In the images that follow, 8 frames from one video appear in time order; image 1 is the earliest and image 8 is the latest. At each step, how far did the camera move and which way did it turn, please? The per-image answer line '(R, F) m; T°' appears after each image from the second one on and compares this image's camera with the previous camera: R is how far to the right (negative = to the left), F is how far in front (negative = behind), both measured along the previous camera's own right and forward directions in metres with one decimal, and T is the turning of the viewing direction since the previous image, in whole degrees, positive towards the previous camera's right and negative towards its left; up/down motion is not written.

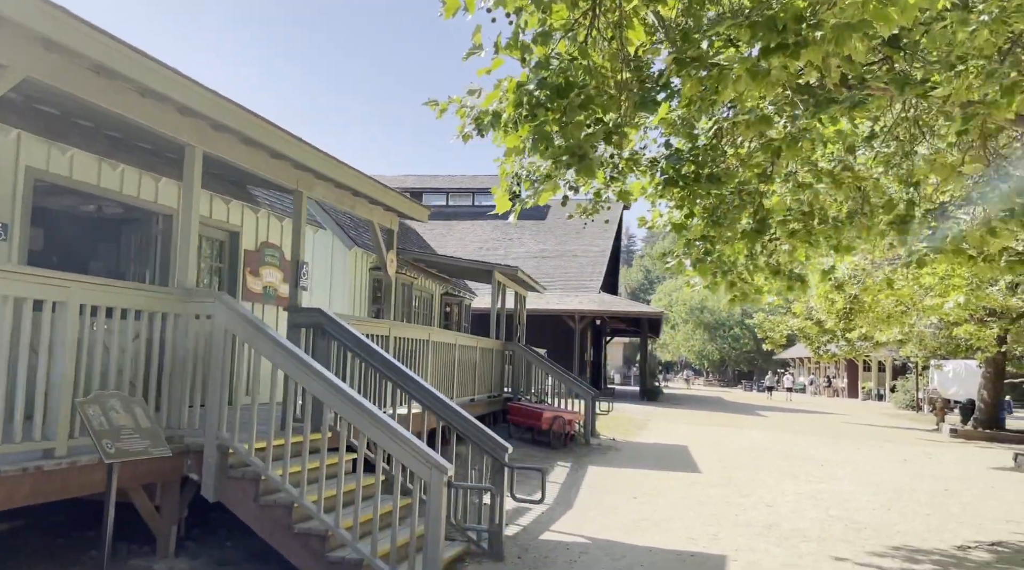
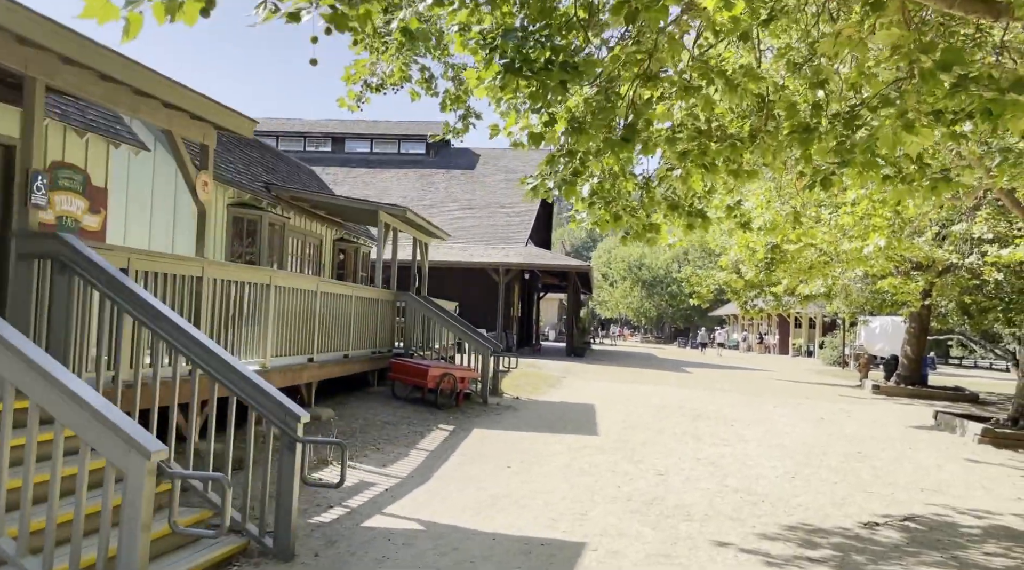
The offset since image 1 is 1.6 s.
(+0.9, +1.5) m; +4°
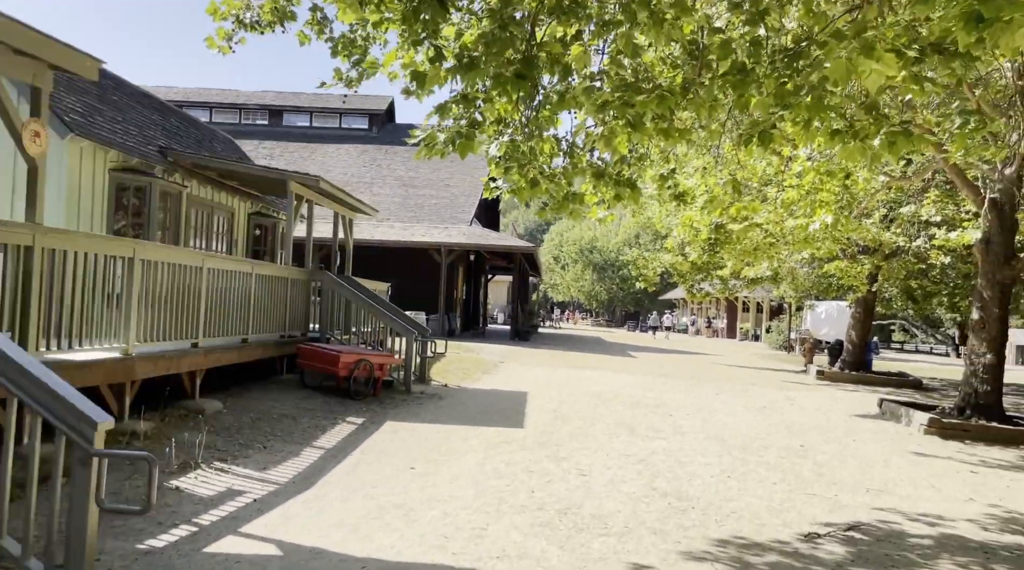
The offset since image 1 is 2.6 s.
(+0.4, +1.1) m; +3°
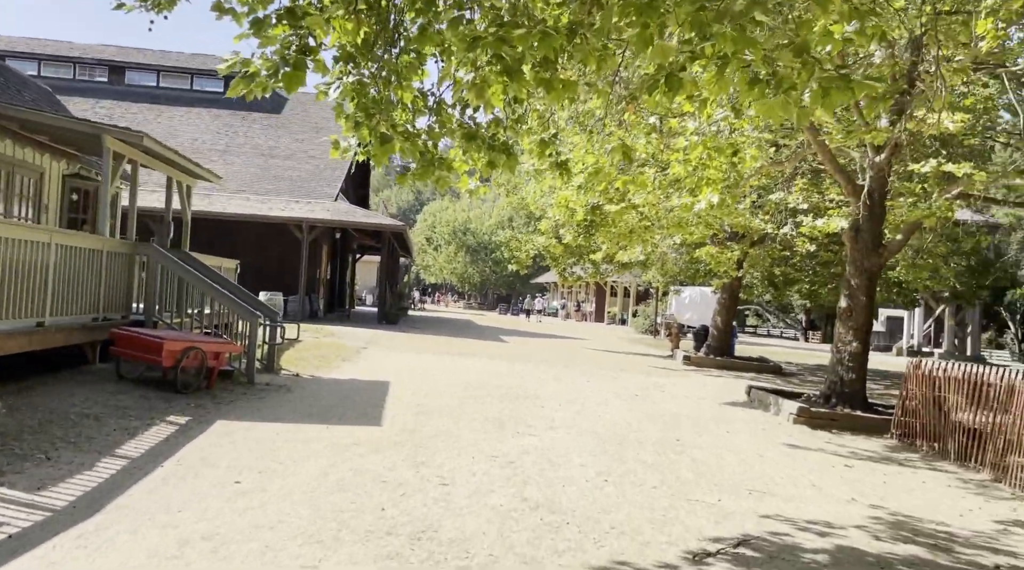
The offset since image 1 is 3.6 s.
(+0.2, +1.2) m; +8°
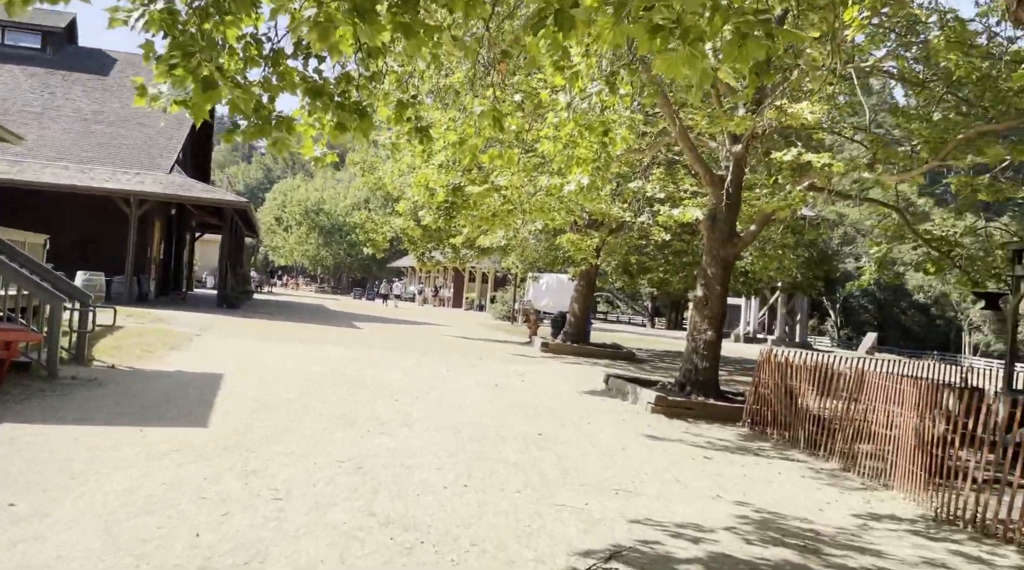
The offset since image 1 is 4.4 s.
(0.0, +0.8) m; +9°
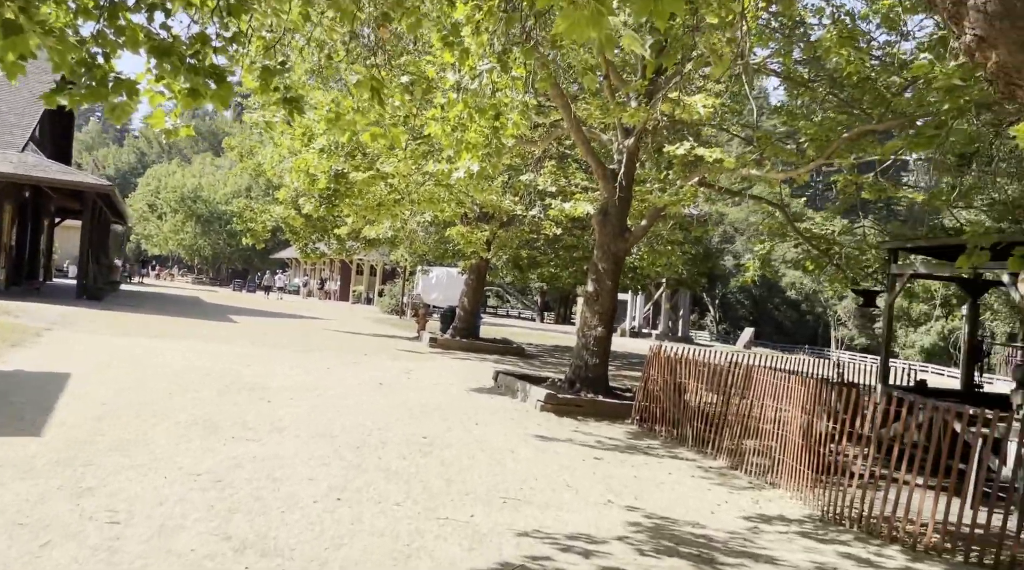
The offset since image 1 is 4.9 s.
(+0.1, +0.6) m; +7°
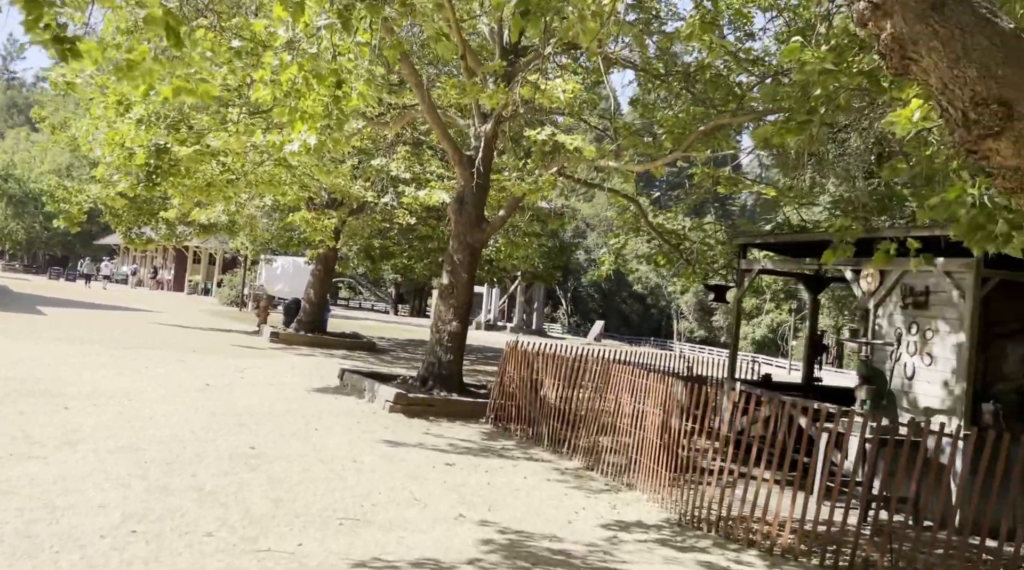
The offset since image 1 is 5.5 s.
(+0.1, +0.8) m; +9°
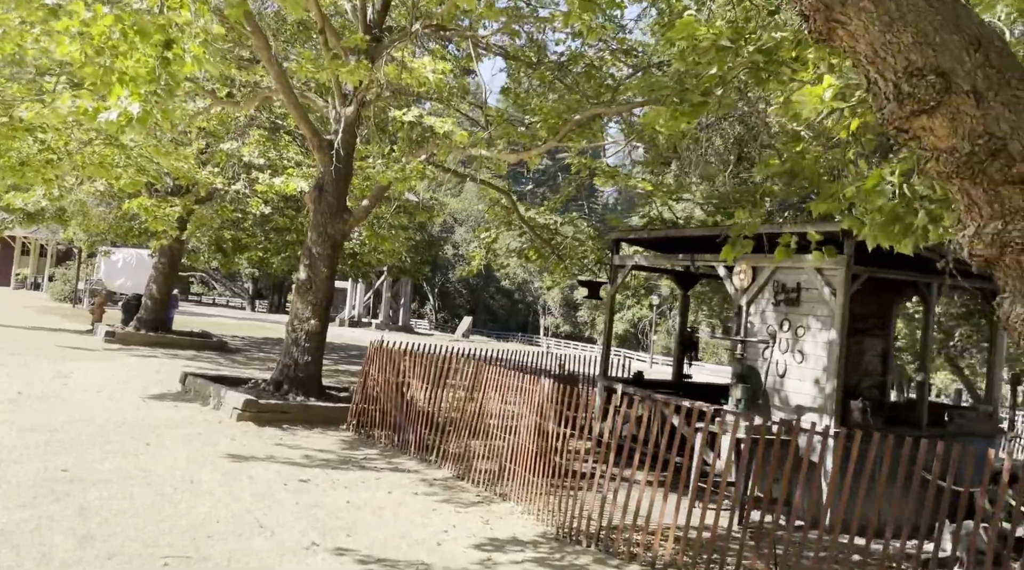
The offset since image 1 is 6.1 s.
(0.0, +0.8) m; +9°
